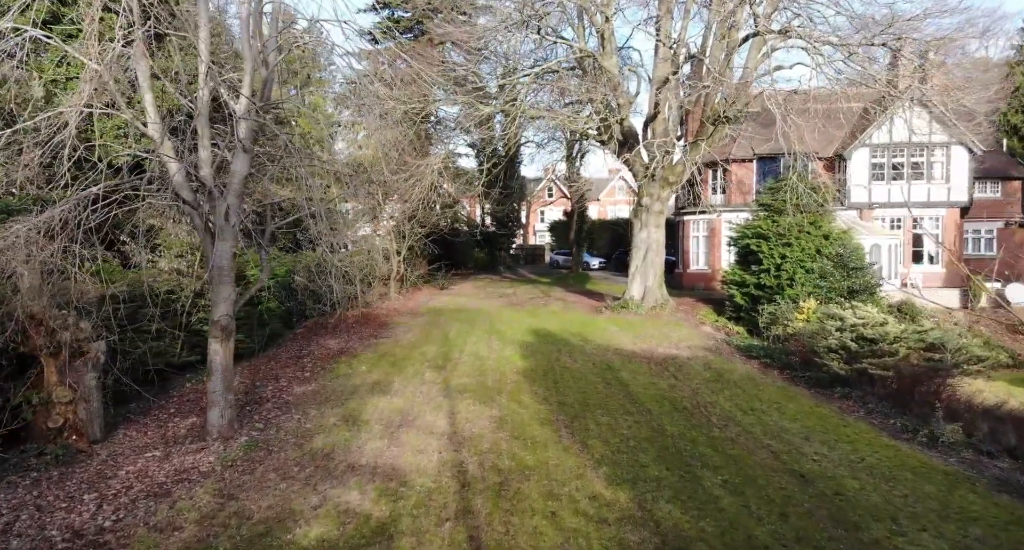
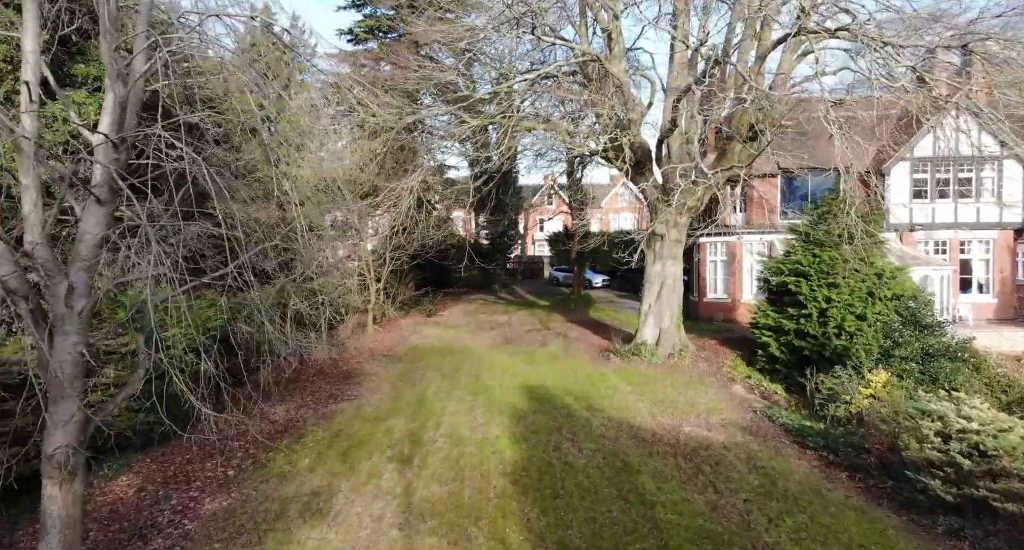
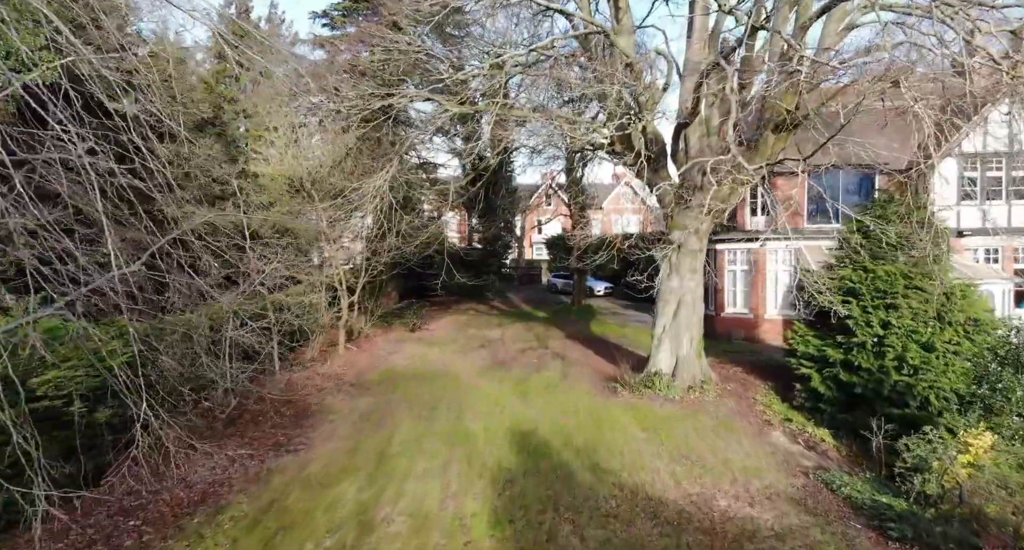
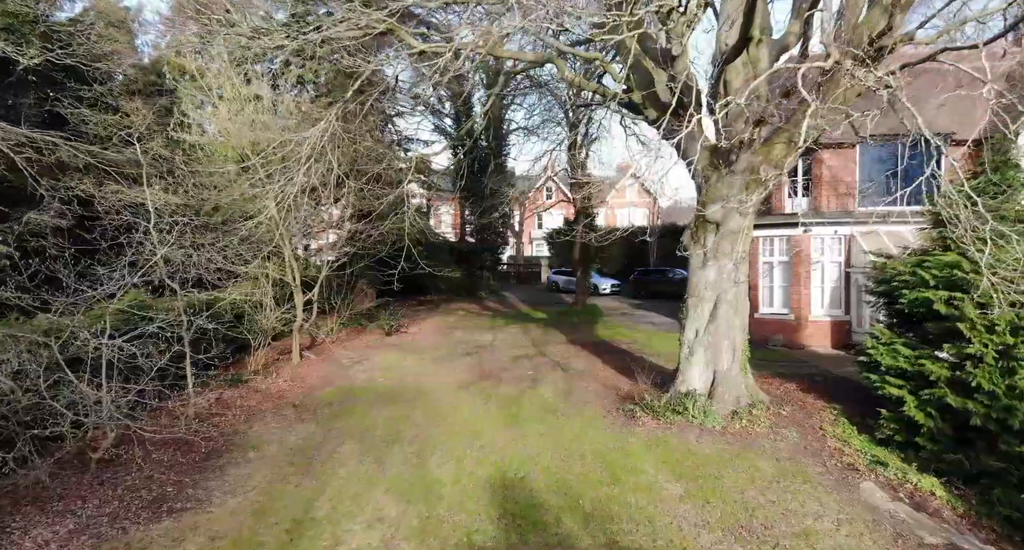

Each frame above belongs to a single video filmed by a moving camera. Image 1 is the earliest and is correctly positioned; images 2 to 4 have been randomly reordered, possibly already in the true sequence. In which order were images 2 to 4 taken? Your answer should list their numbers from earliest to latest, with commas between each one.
2, 3, 4
